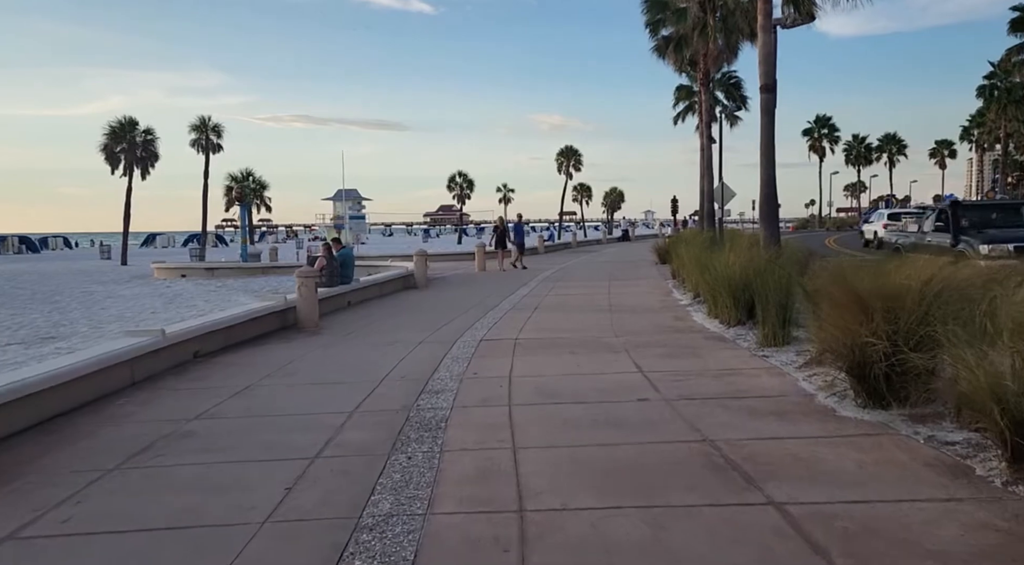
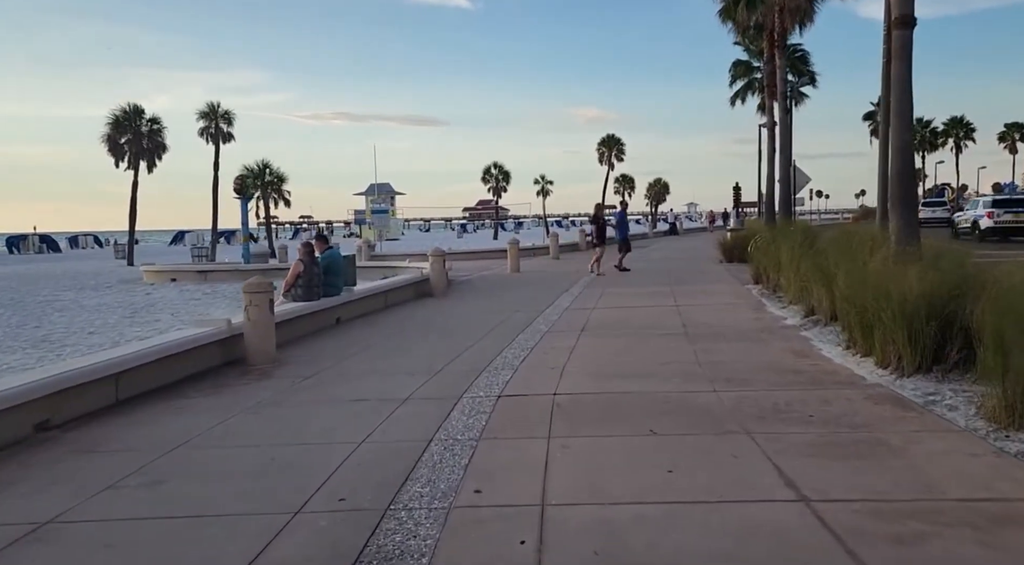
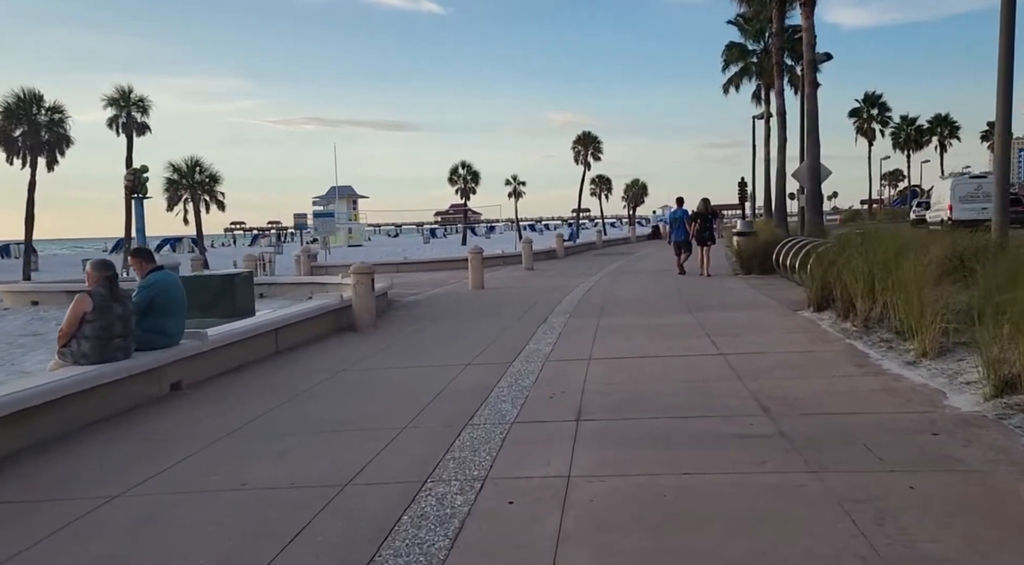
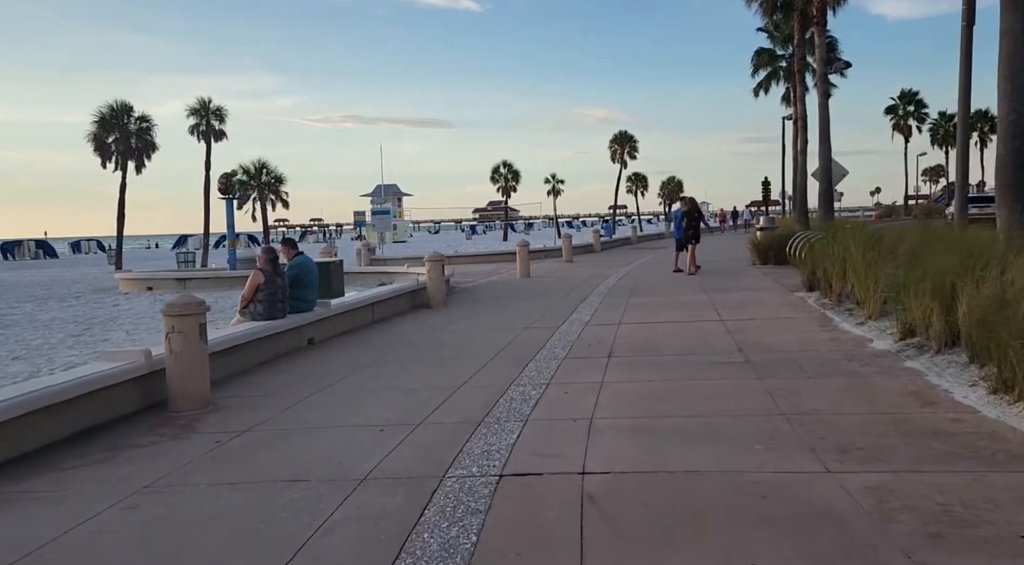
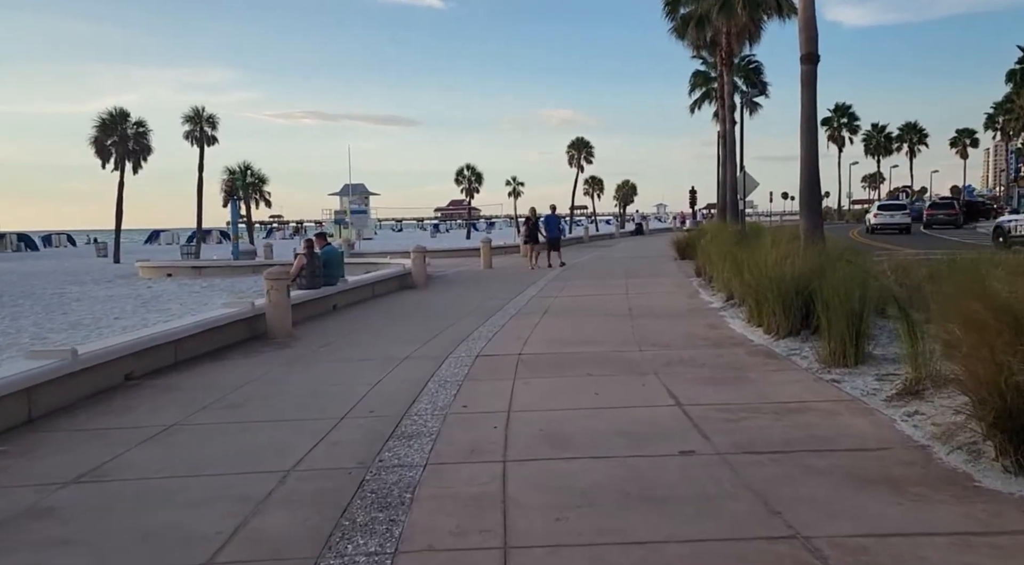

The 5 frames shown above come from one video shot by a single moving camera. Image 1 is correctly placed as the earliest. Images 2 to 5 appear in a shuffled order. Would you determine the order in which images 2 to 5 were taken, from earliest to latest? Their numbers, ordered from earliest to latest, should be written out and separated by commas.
5, 2, 4, 3
